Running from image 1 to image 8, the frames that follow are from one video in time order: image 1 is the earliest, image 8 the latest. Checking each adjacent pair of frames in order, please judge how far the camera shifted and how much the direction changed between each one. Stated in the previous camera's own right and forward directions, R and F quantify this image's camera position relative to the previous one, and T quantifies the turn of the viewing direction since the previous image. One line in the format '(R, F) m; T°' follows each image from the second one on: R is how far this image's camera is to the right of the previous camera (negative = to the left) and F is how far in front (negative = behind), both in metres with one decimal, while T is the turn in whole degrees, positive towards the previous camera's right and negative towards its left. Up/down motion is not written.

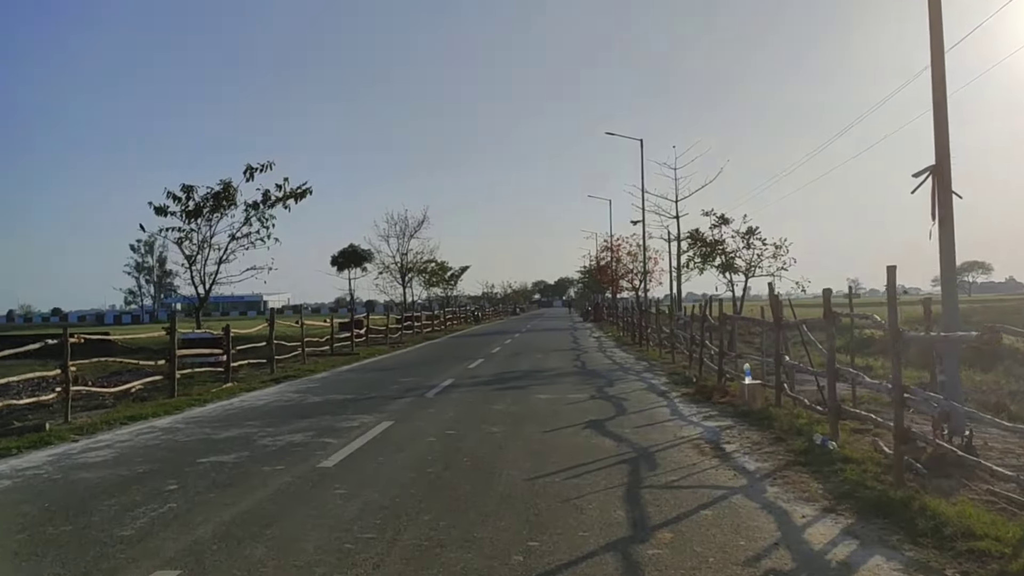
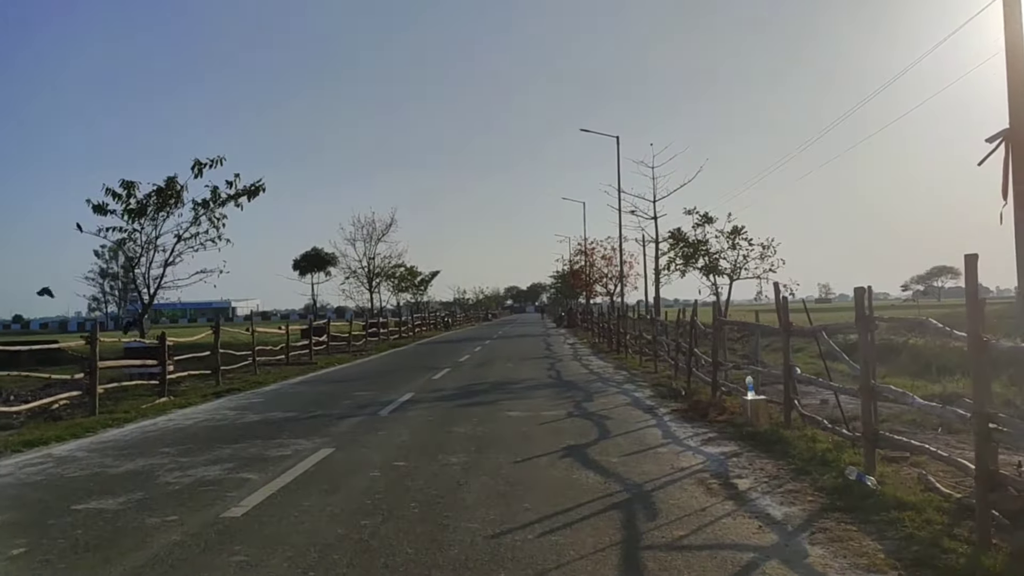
(+0.1, +2.0) m; +2°
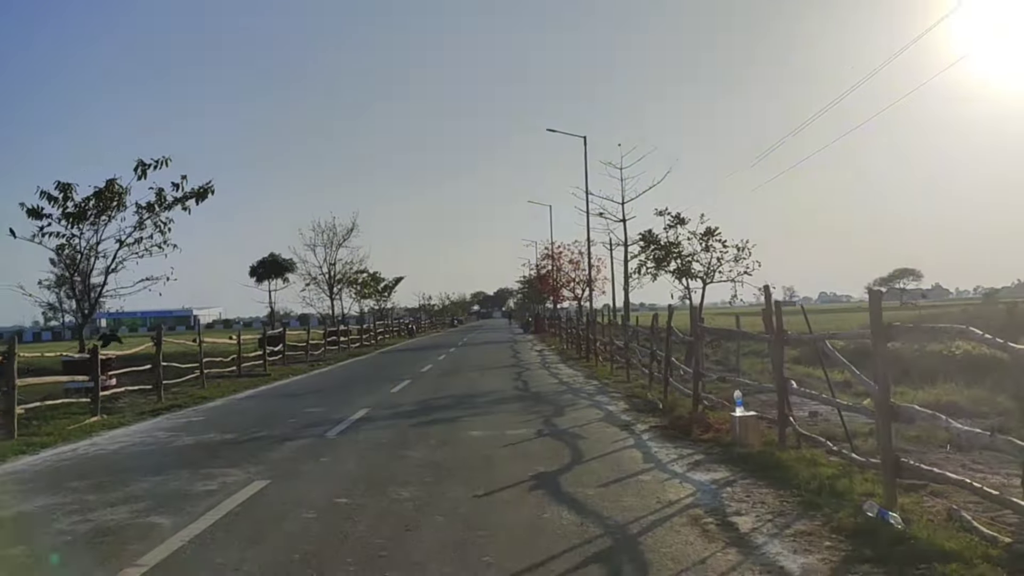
(+0.1, +1.3) m; +2°
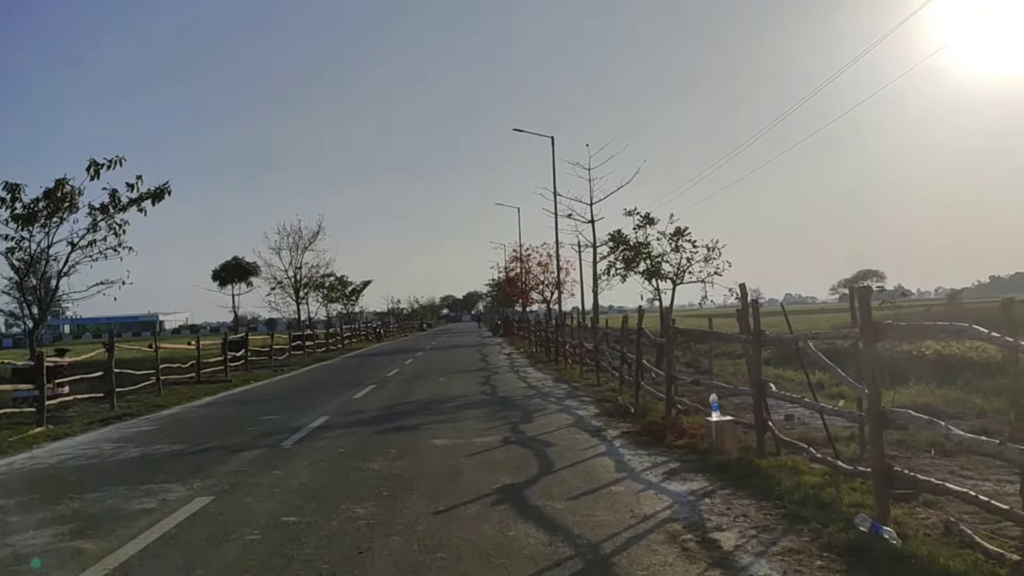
(+0.1, +0.6) m; +2°
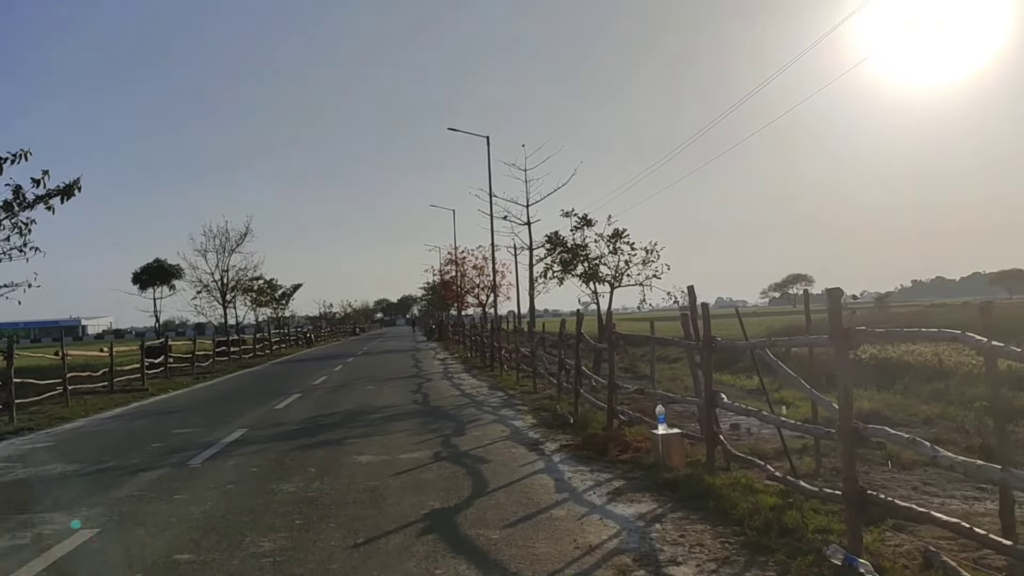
(0.0, +0.8) m; +4°
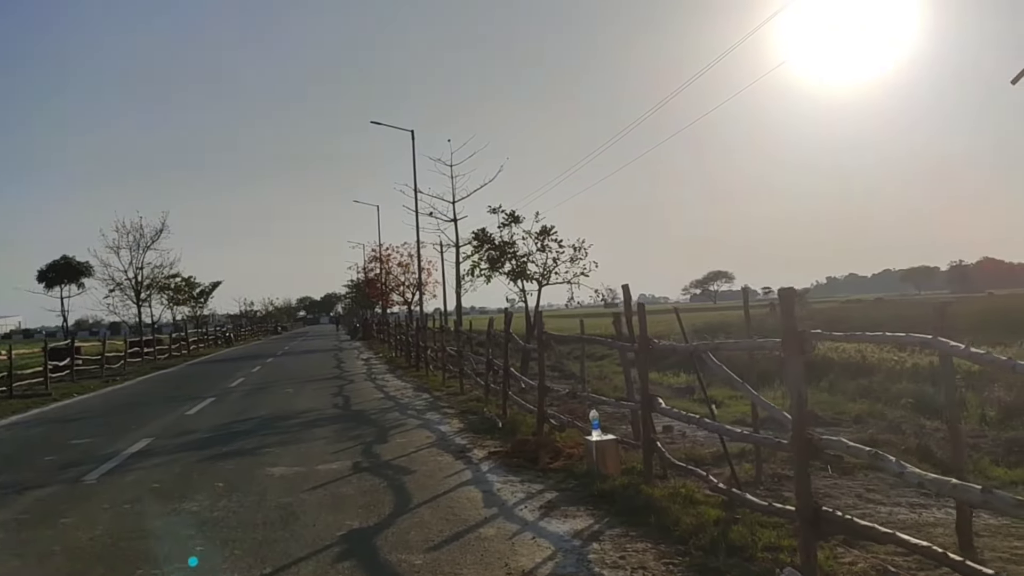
(0.0, +0.6) m; +5°
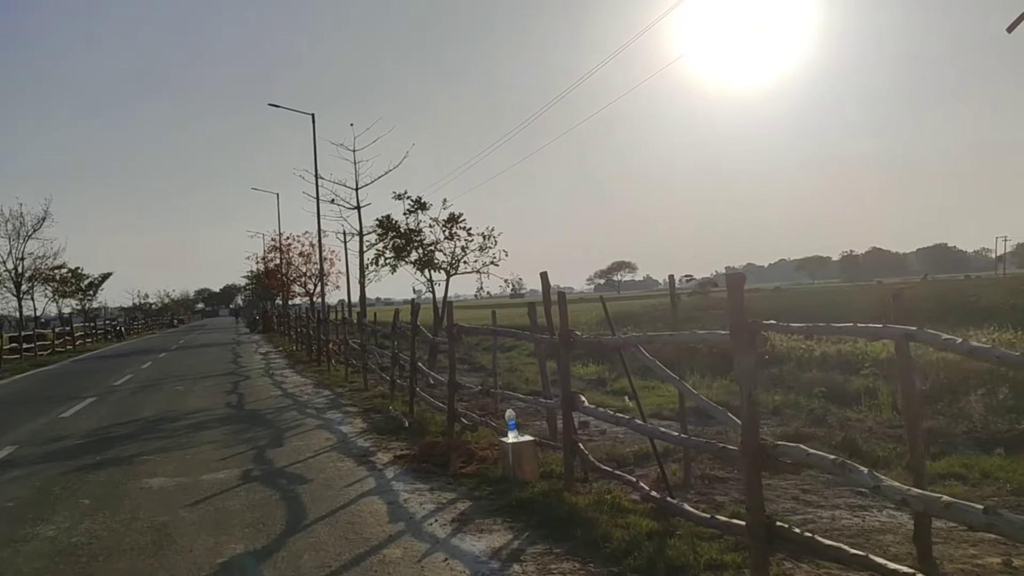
(0.0, +0.8) m; +6°
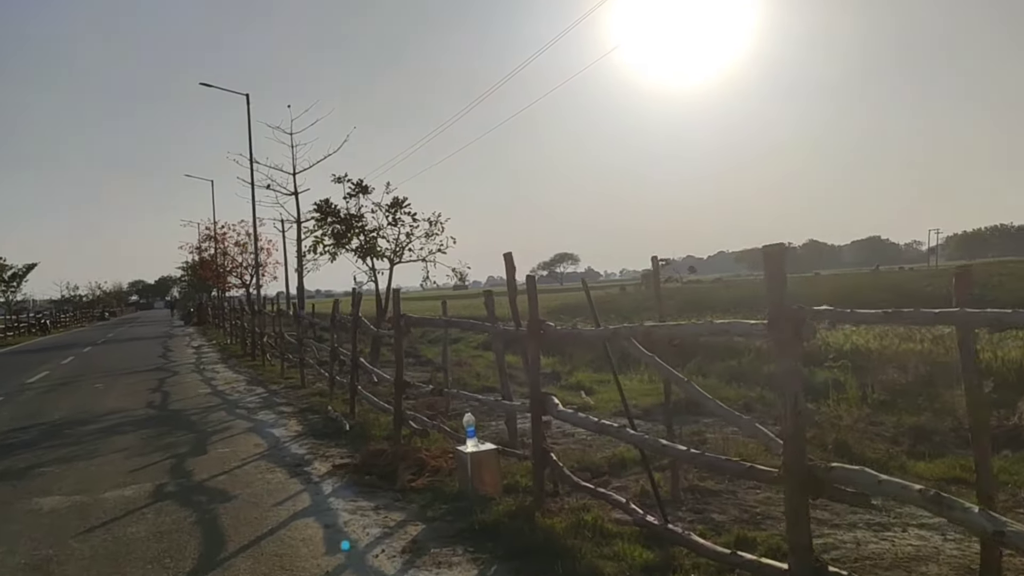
(-0.1, +1.2) m; +4°
